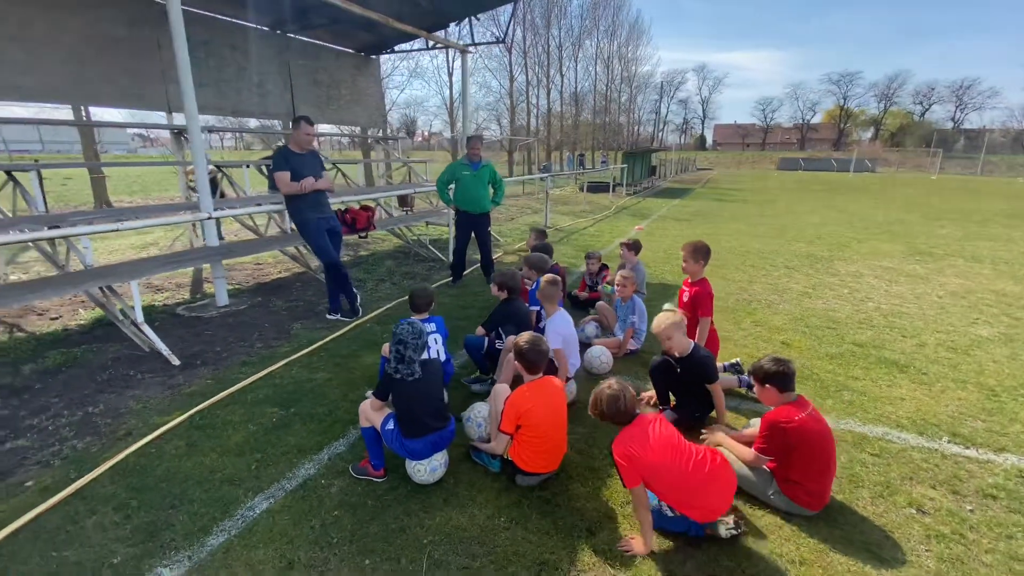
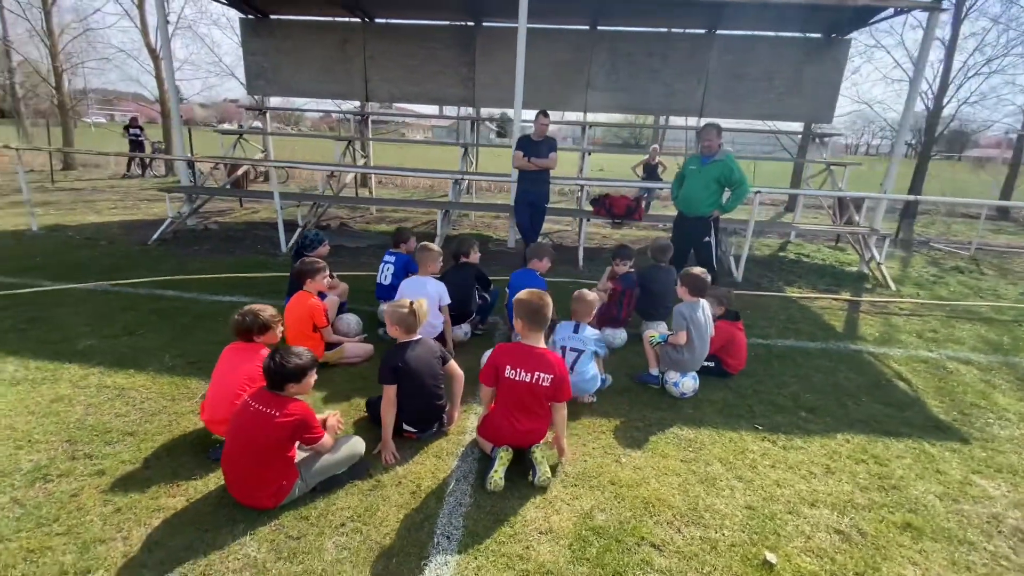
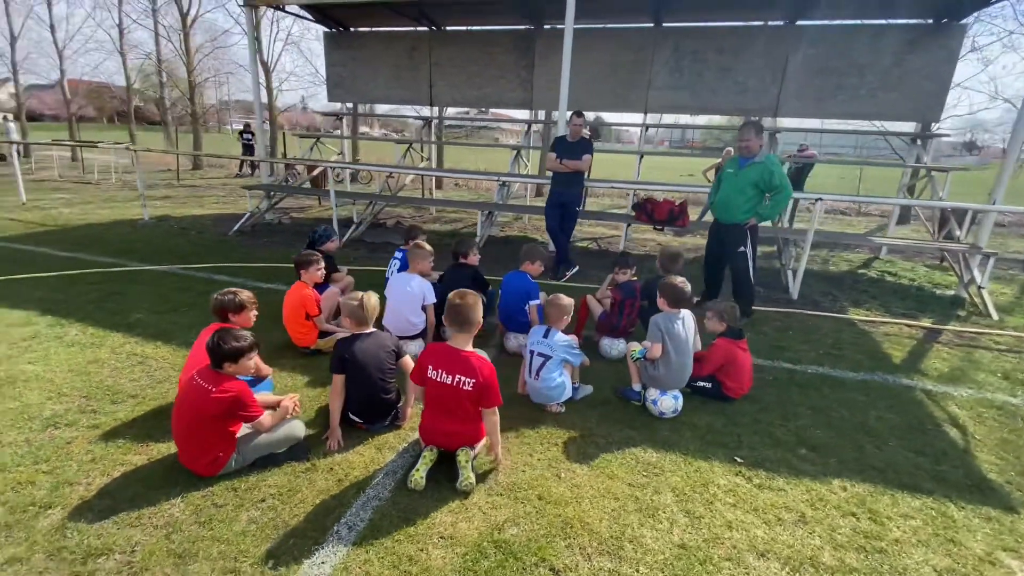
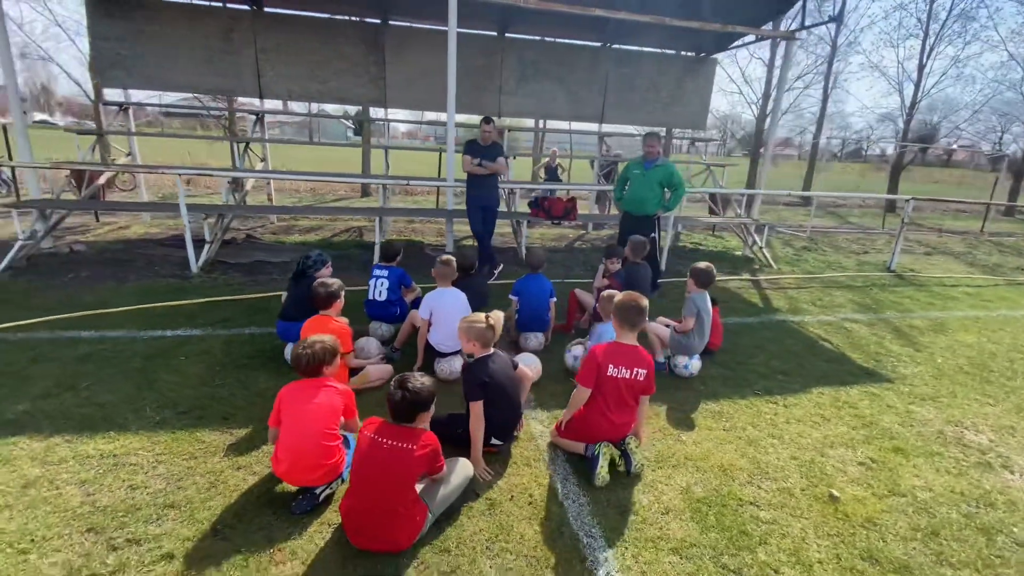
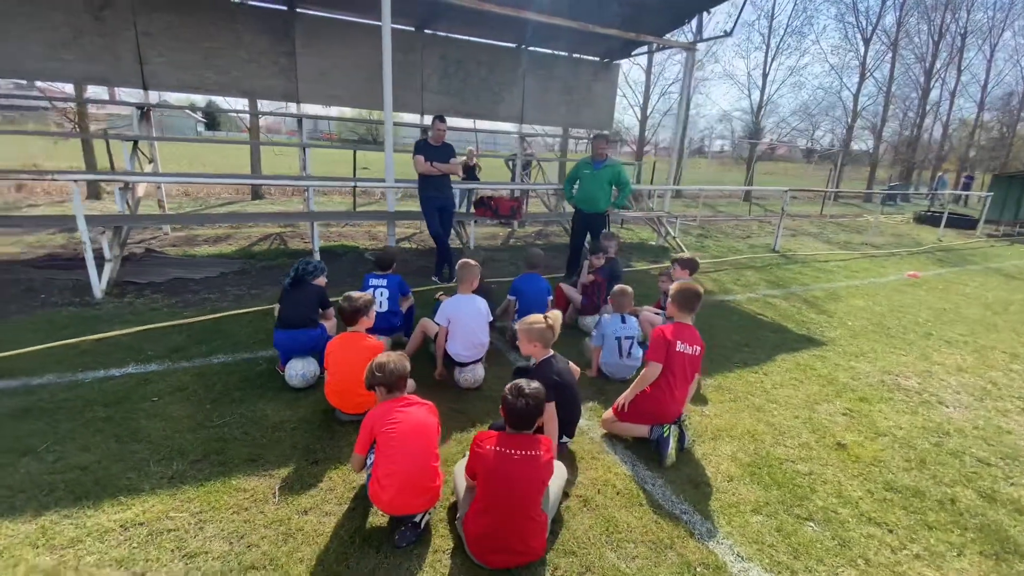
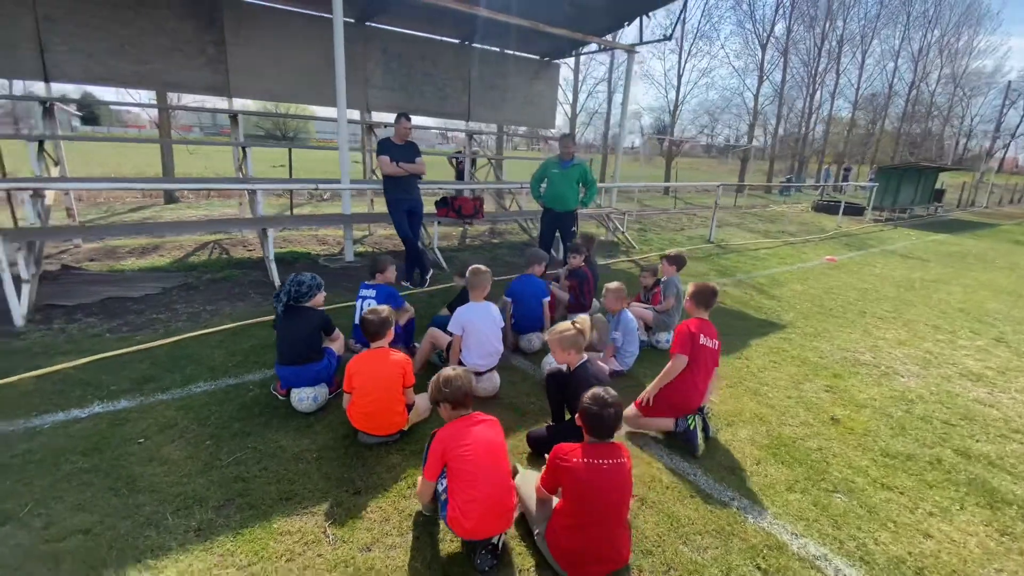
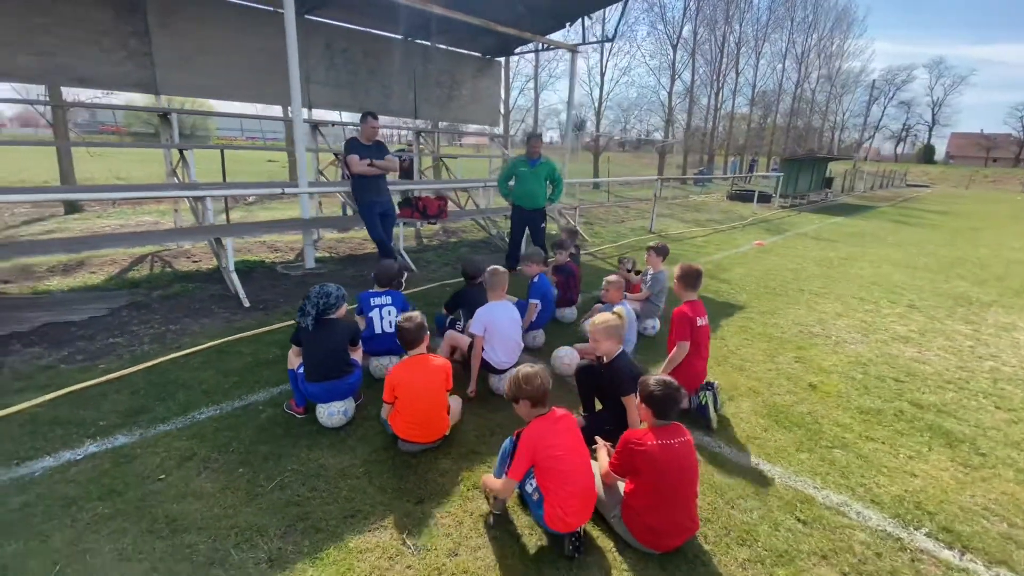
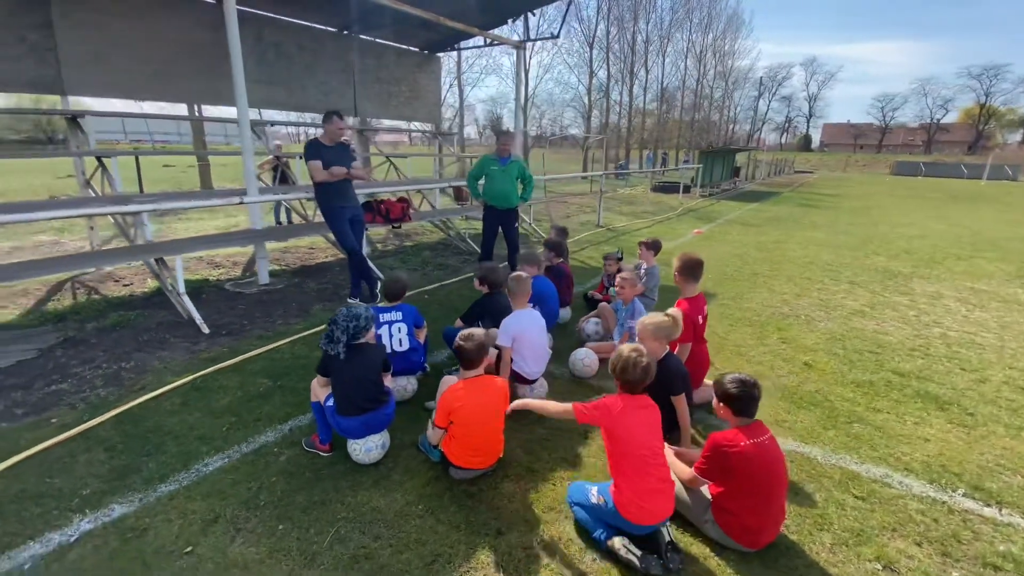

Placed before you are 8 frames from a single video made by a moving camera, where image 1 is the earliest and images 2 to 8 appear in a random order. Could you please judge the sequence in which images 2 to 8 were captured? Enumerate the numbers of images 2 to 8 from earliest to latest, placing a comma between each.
8, 7, 6, 5, 4, 2, 3
